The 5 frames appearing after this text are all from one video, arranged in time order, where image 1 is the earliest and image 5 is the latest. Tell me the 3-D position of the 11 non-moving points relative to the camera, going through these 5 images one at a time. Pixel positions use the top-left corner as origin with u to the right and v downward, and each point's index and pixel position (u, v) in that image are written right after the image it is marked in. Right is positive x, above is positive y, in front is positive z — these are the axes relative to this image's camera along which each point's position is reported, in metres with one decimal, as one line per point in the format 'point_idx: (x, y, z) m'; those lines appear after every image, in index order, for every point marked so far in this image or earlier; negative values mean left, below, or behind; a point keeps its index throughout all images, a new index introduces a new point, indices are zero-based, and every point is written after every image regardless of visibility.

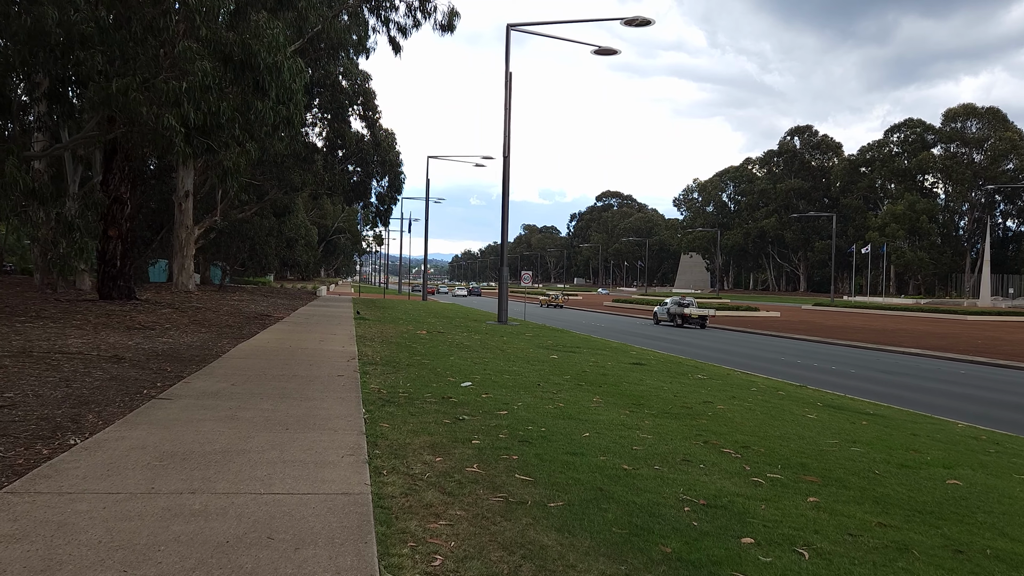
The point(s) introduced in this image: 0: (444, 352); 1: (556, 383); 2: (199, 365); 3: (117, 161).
0: (-1.0, -1.0, +12.5) m
1: (+0.5, -1.1, +9.4) m
2: (-3.4, -0.8, +9.0) m
3: (-8.7, +2.8, +18.4) m
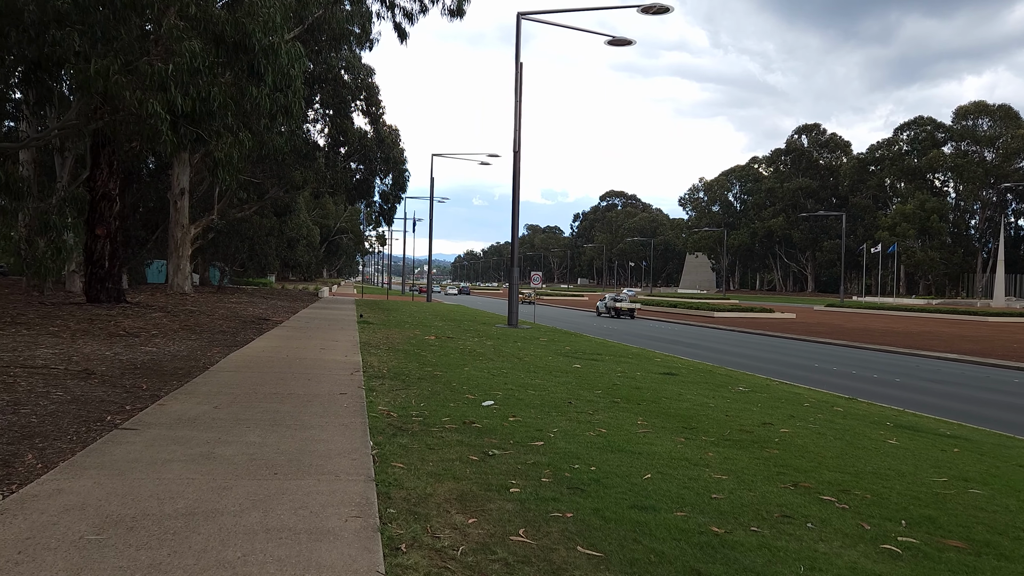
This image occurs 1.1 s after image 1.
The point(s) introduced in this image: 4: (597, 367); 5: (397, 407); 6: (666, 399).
0: (-0.7, -1.0, +11.3) m
1: (+0.8, -1.1, +8.2) m
2: (-3.1, -0.9, +7.8) m
3: (-8.4, +2.8, +17.3) m
4: (+1.2, -1.2, +12.1) m
5: (-1.0, -1.0, +6.9) m
6: (+1.6, -1.2, +8.9) m
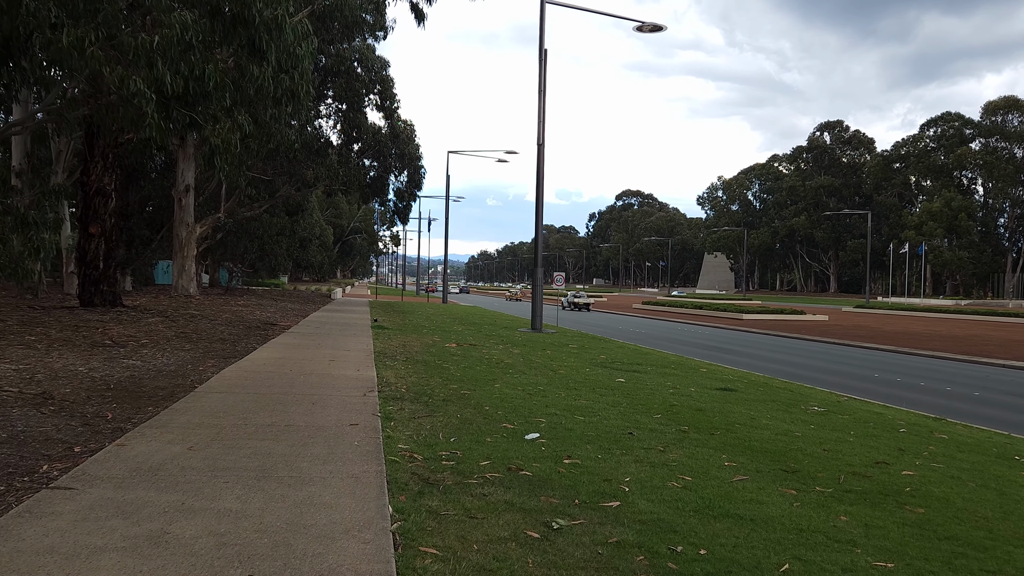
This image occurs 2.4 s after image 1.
0: (-0.3, -1.1, +9.9) m
1: (+1.1, -1.2, +6.8) m
2: (-2.8, -0.9, +6.4) m
3: (-7.9, +2.7, +16.0) m
4: (+1.7, -1.2, +10.7) m
5: (-0.6, -1.0, +5.5) m
6: (+2.0, -1.2, +7.4) m
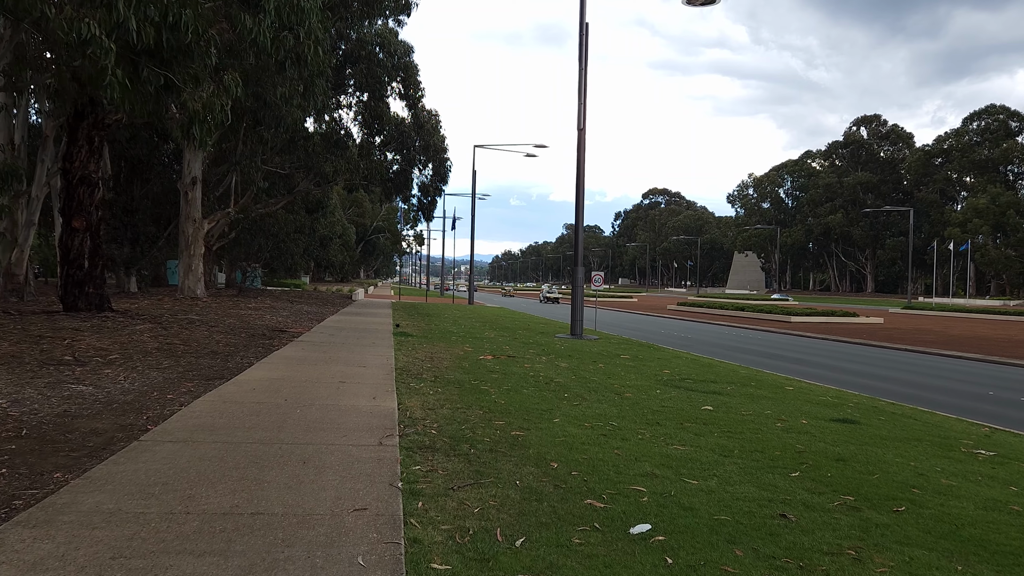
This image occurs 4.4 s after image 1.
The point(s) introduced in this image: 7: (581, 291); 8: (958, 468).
0: (+0.3, -1.1, +7.7) m
1: (+1.6, -1.2, +4.5) m
2: (-2.3, -1.0, +4.3) m
3: (-7.2, +2.7, +14.0) m
4: (+2.3, -1.2, +8.4) m
5: (-0.2, -1.1, +3.2) m
6: (+2.5, -1.3, +5.1) m
7: (+1.6, -0.1, +19.9) m
8: (+3.3, -1.3, +6.1) m
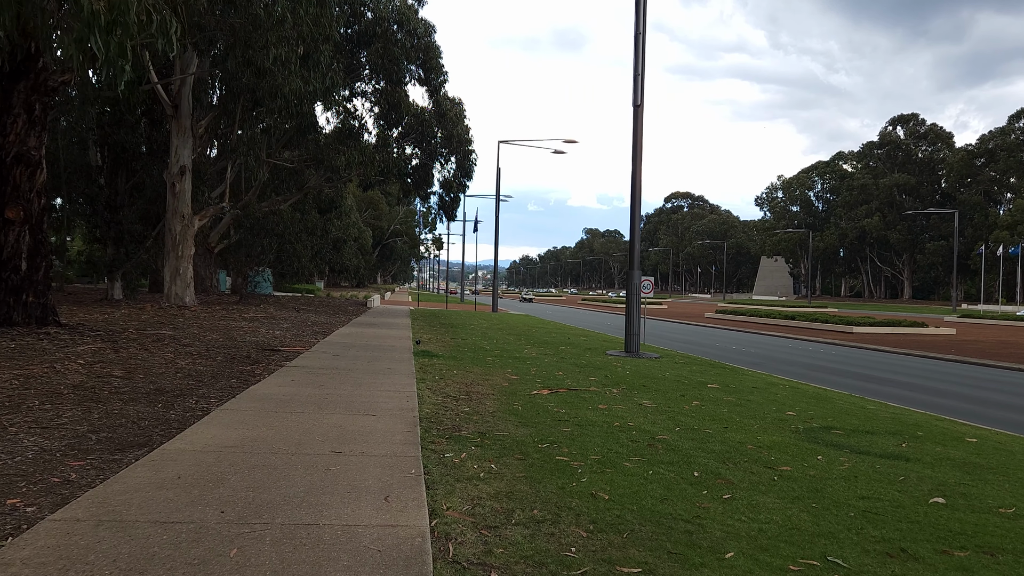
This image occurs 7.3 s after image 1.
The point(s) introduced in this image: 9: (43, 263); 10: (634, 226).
0: (+0.9, -1.2, +4.4) m
1: (+2.2, -1.2, +1.2) m
2: (-1.8, -1.0, +1.1) m
3: (-6.4, +2.6, +10.9) m
4: (+2.9, -1.3, +5.1) m
5: (+0.3, -1.1, 0.0) m
6: (+3.1, -1.3, +1.8) m
7: (+2.5, -0.2, +16.6) m
8: (+3.9, -1.4, +2.8) m
9: (-6.6, +0.3, +11.7) m
10: (+2.4, +1.3, +16.3) m
